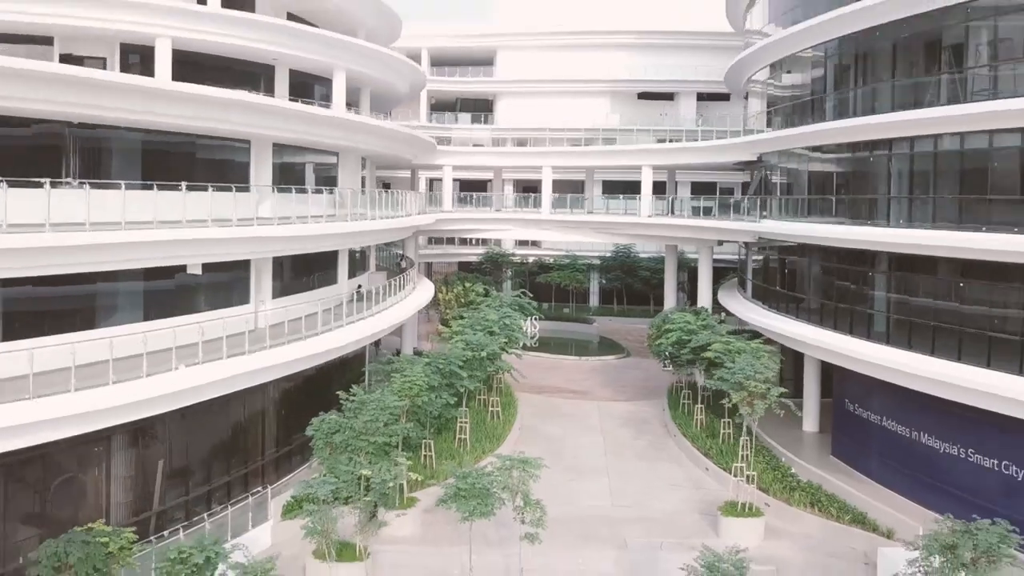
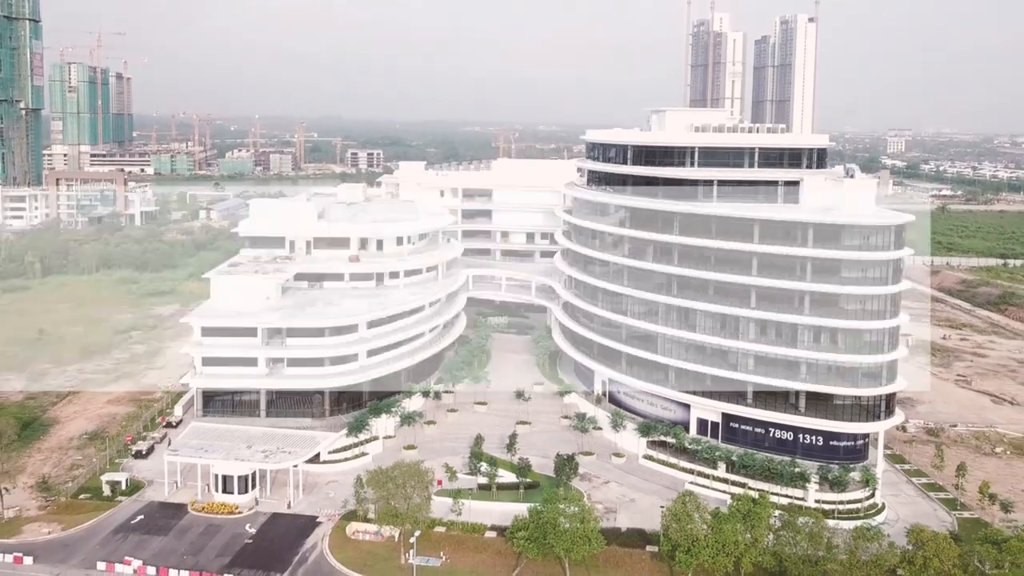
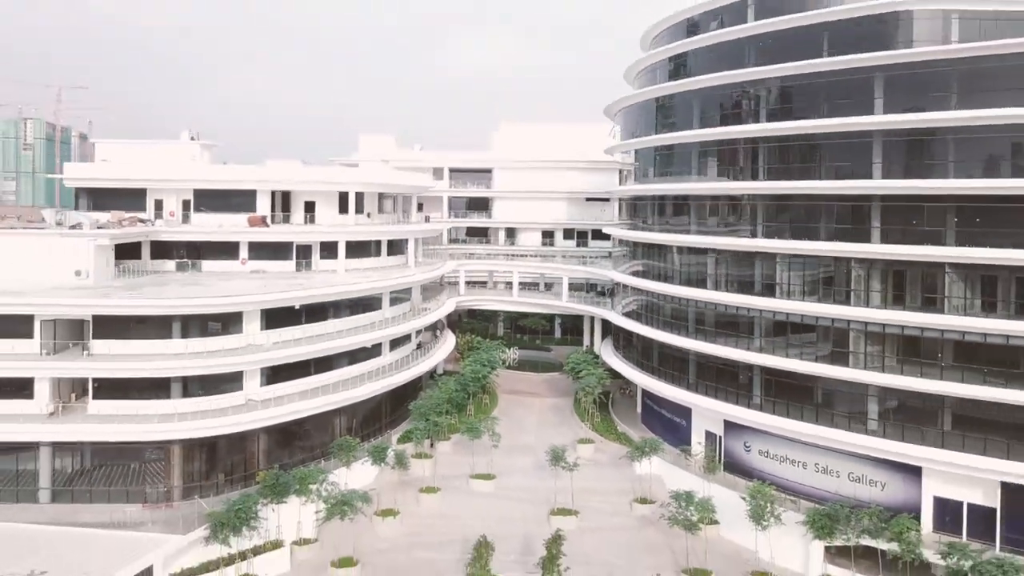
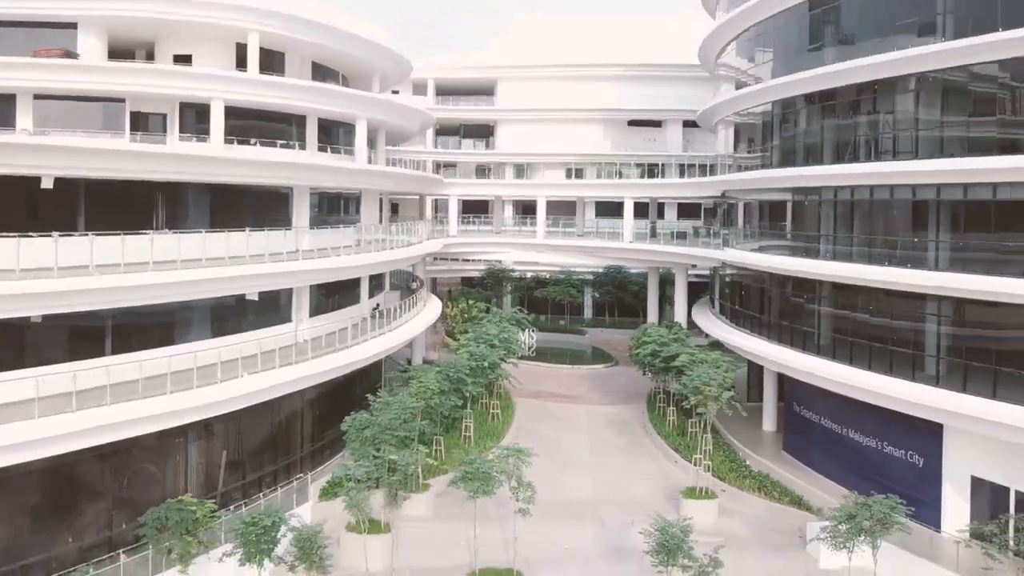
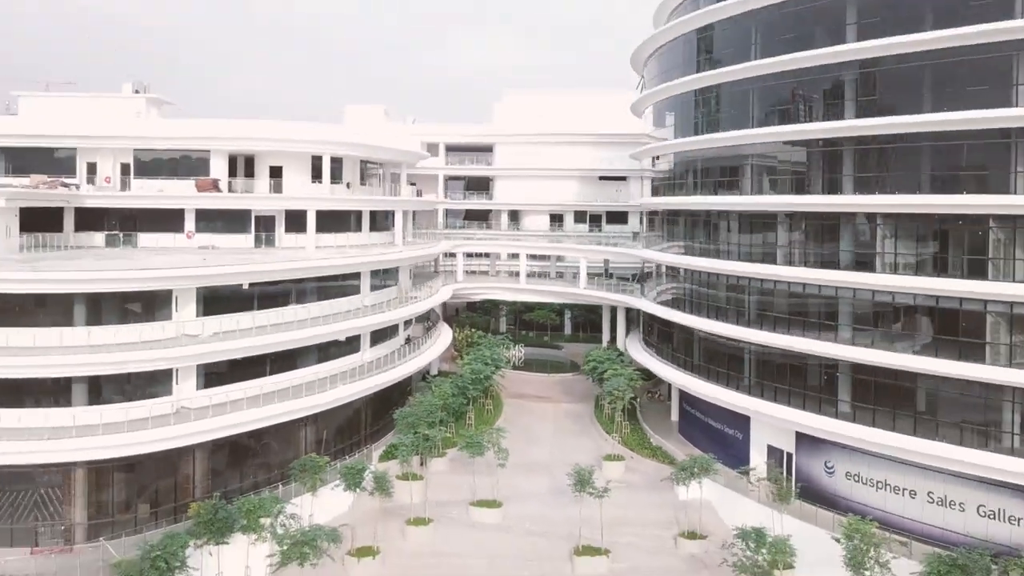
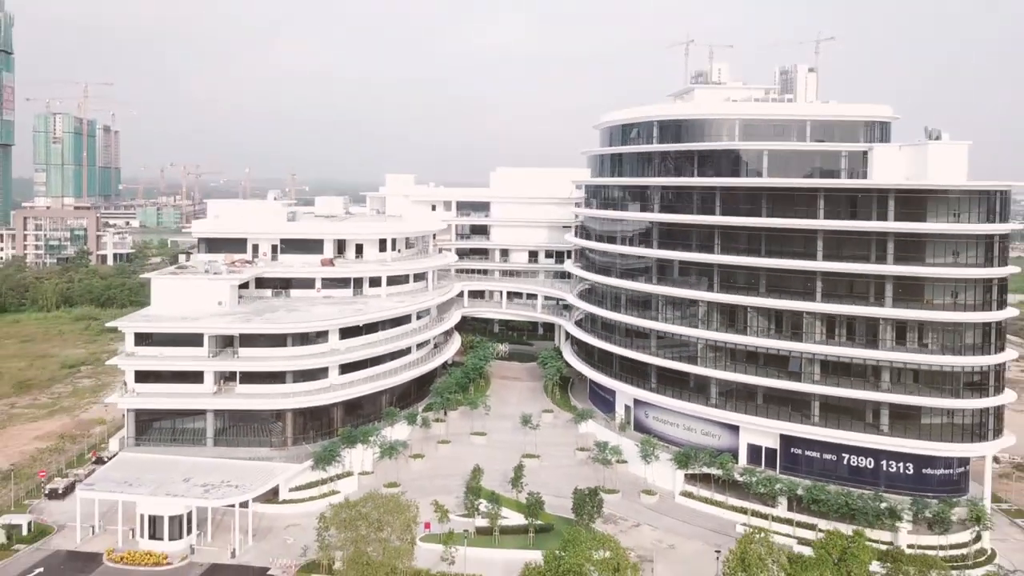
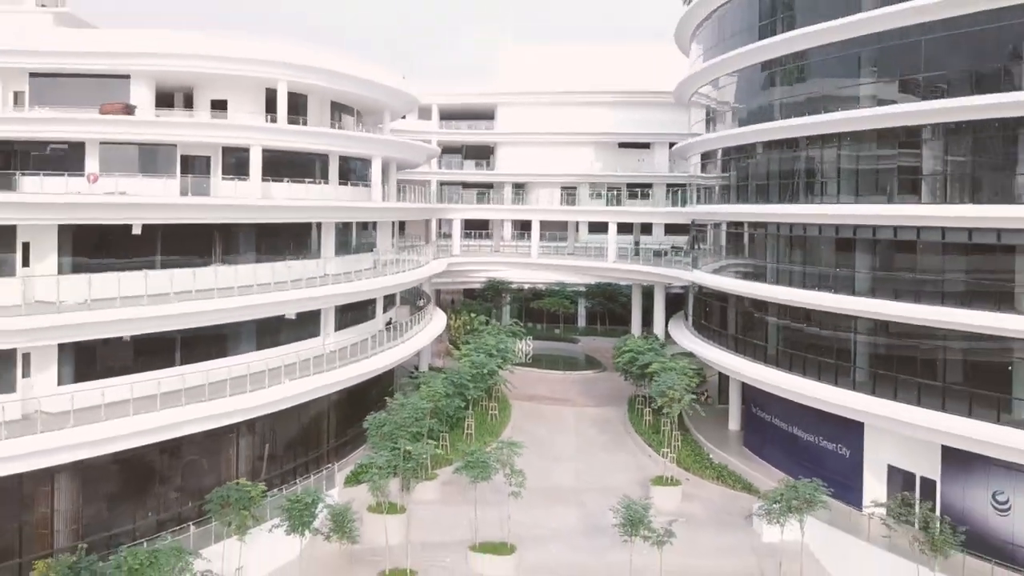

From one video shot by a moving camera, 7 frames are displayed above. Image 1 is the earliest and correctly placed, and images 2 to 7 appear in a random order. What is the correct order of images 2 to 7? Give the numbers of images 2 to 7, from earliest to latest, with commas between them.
4, 7, 5, 3, 6, 2
